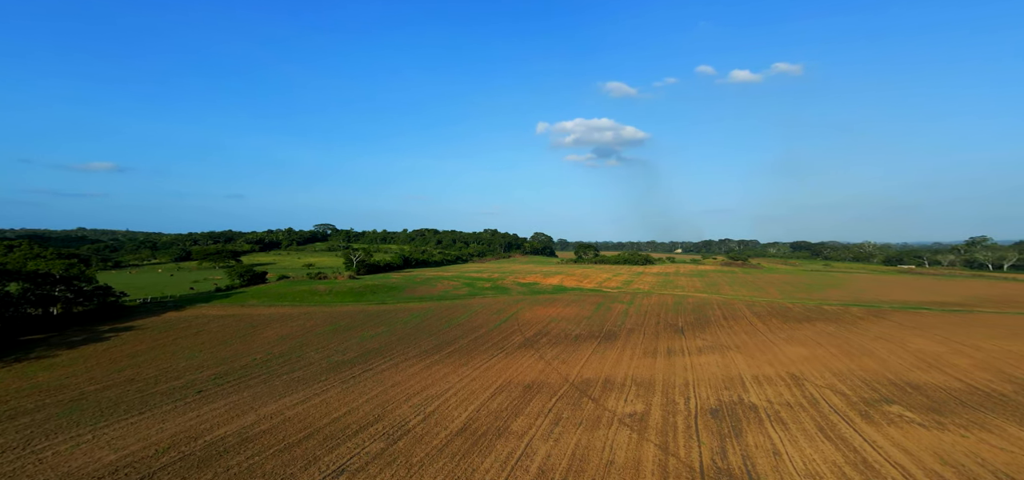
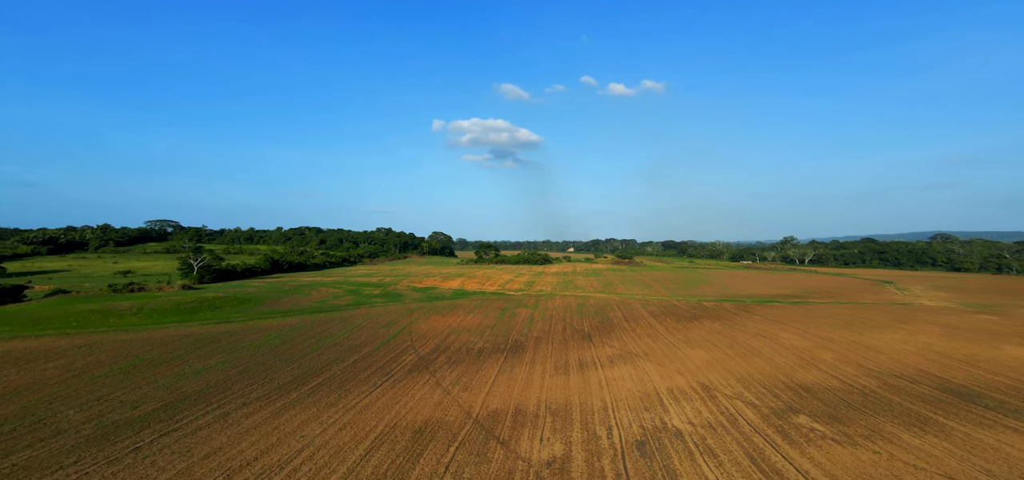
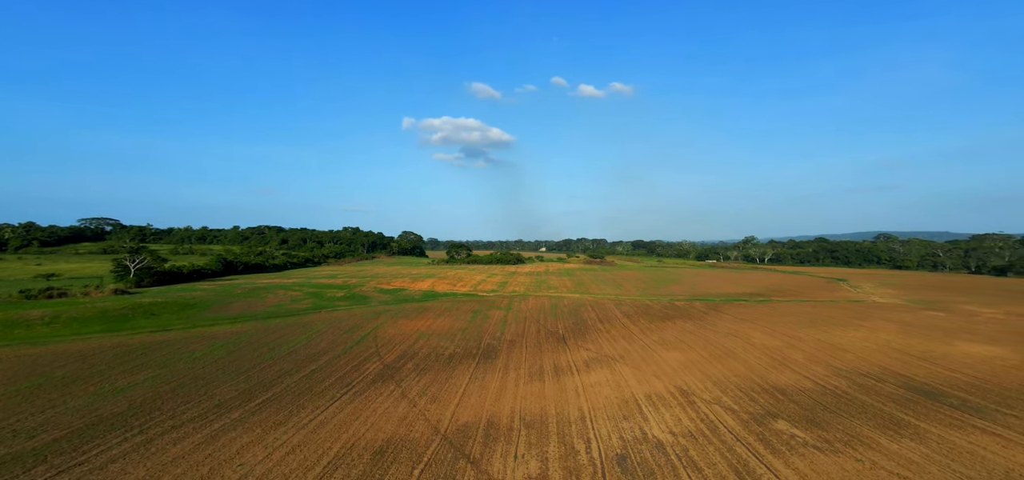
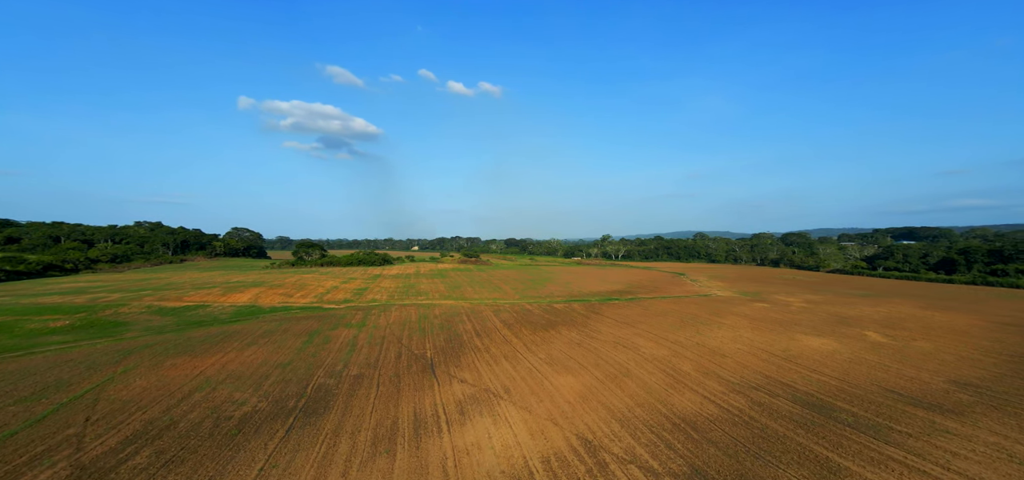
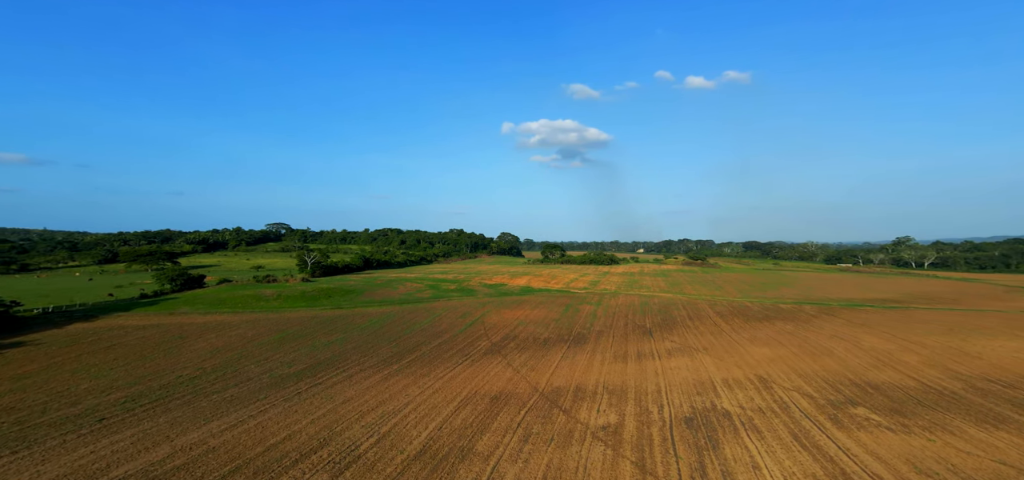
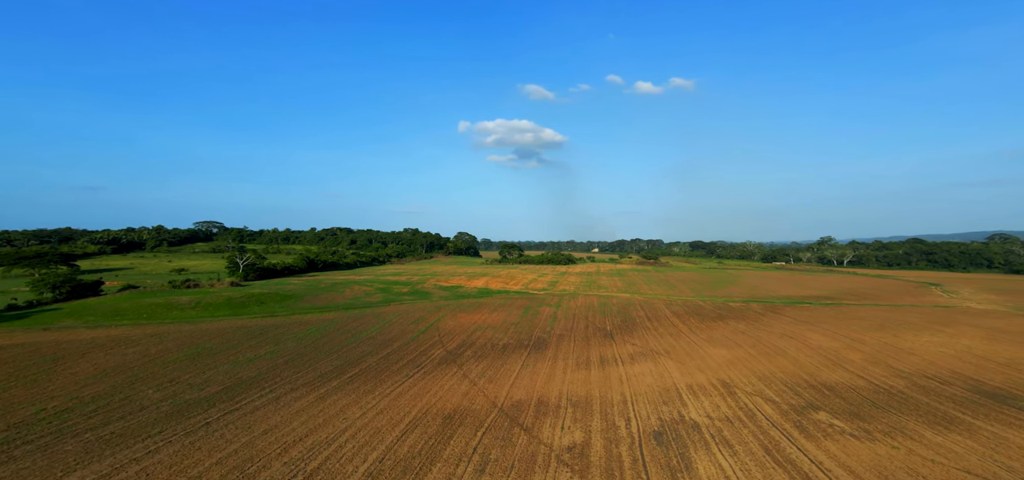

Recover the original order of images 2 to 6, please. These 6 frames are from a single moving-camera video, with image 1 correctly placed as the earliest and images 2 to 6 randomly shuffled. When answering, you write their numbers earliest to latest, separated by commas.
5, 6, 2, 3, 4
